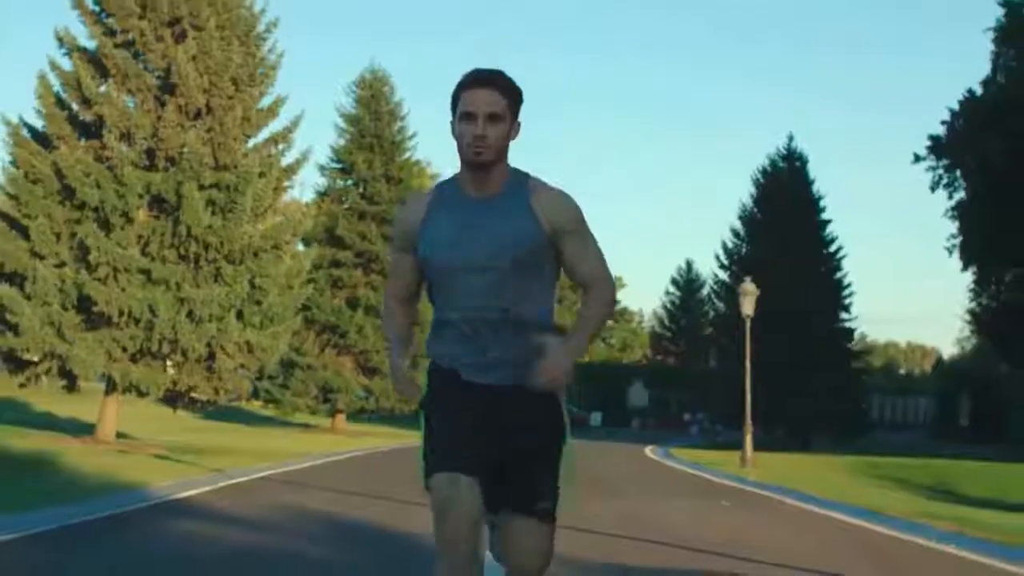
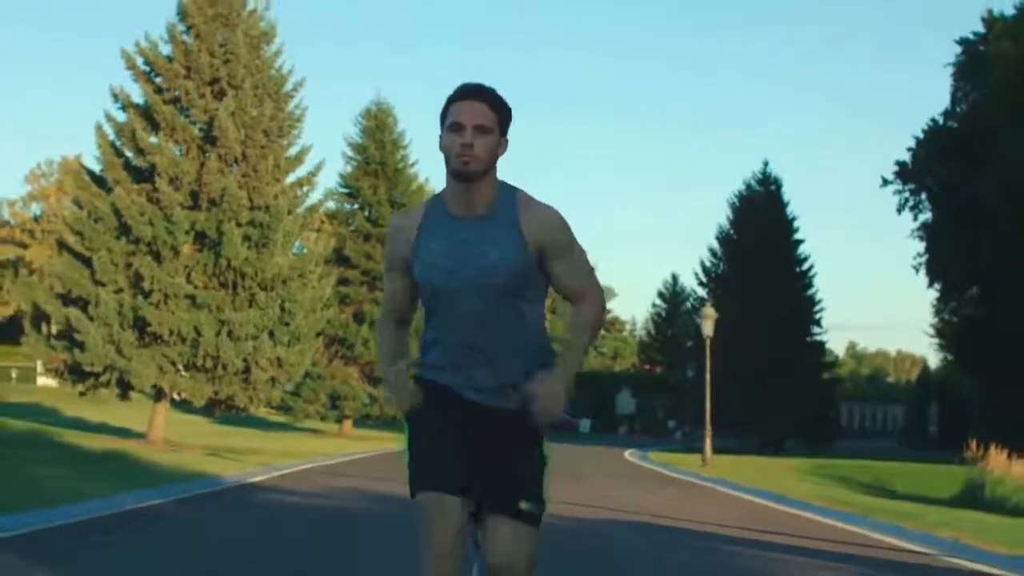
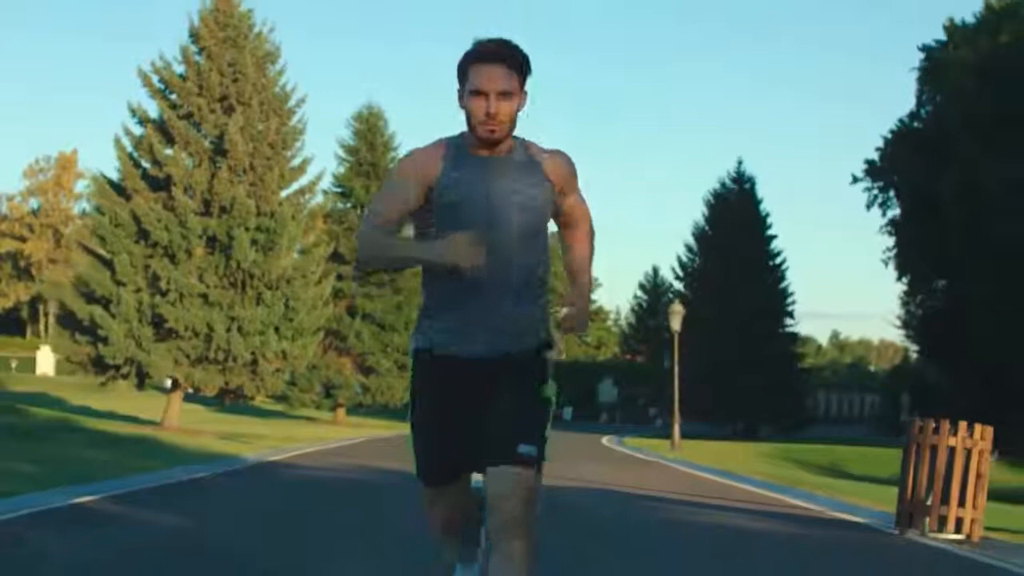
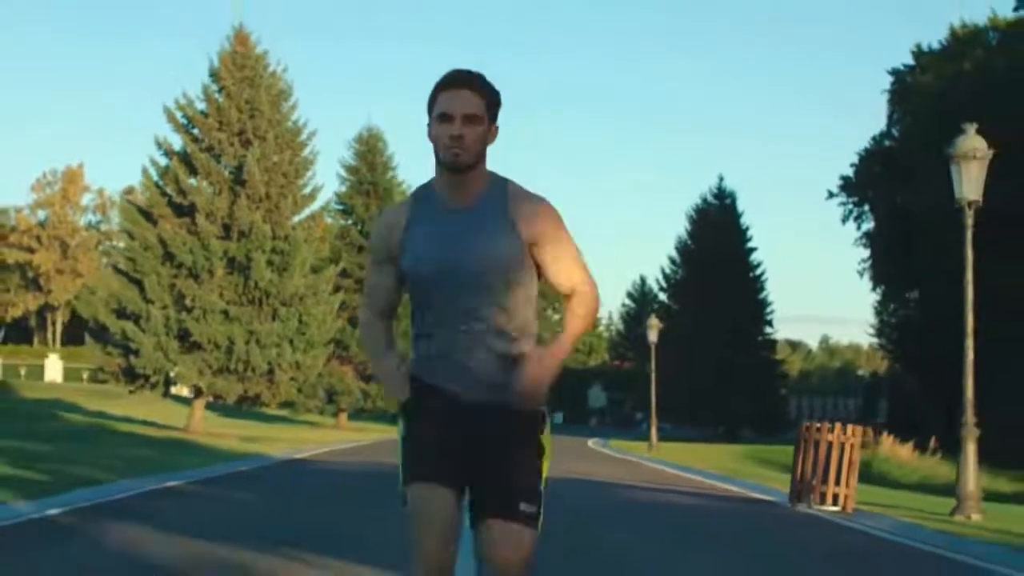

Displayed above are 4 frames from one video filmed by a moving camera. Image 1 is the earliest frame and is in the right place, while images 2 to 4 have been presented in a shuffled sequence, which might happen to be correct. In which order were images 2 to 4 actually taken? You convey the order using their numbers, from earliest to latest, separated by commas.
2, 3, 4
